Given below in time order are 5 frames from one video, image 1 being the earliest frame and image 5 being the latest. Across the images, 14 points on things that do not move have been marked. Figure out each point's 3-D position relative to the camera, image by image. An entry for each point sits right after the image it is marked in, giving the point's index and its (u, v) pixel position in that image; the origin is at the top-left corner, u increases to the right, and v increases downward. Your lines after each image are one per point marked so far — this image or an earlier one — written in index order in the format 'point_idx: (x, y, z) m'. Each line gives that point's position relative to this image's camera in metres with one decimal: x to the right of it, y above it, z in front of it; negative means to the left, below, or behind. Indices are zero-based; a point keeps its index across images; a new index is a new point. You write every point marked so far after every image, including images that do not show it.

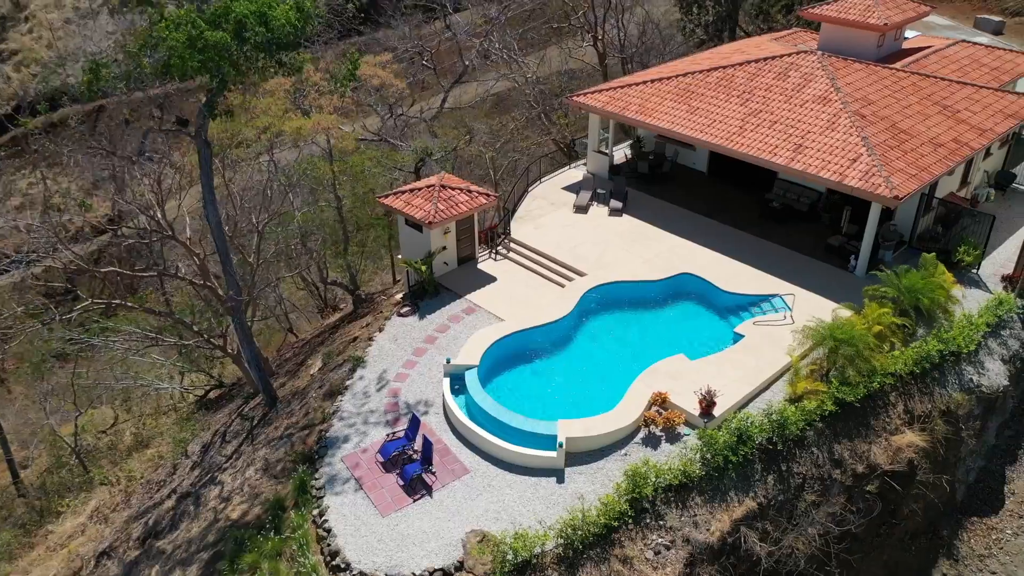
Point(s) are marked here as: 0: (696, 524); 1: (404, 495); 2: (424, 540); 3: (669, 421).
0: (+3.4, -4.3, +15.6) m
1: (-2.1, -3.9, +15.9) m
2: (-1.6, -4.4, +14.9) m
3: (+3.2, -2.7, +16.9) m
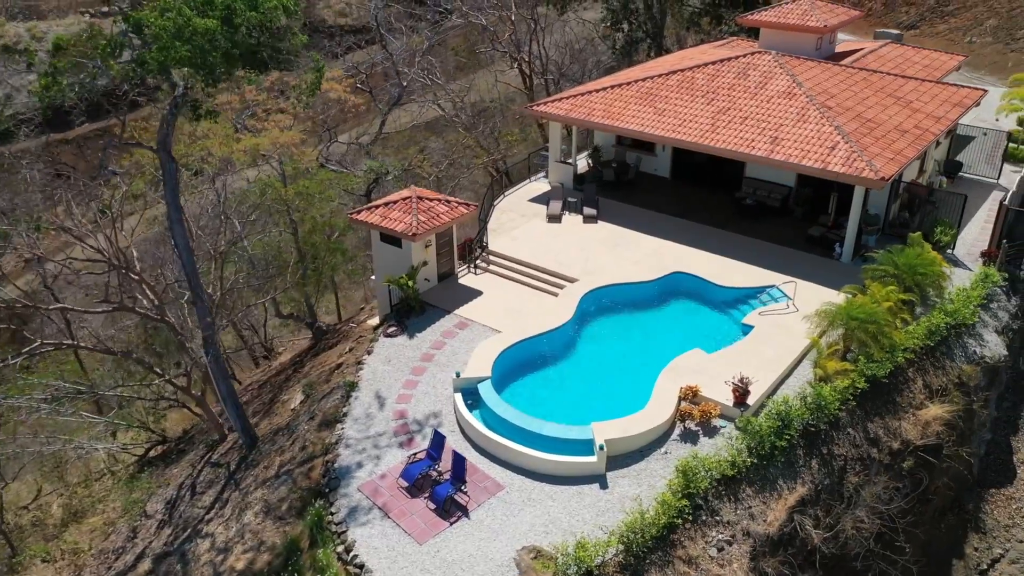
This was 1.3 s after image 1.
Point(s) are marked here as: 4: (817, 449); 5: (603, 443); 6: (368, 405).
0: (+4.2, -4.0, +14.8) m
1: (-1.3, -4.0, +14.5) m
2: (-0.6, -4.4, +13.6) m
3: (+3.7, -2.4, +16.2) m
4: (+5.8, -3.1, +16.0) m
5: (+1.7, -2.8, +15.5) m
6: (-3.1, -2.5, +18.3) m
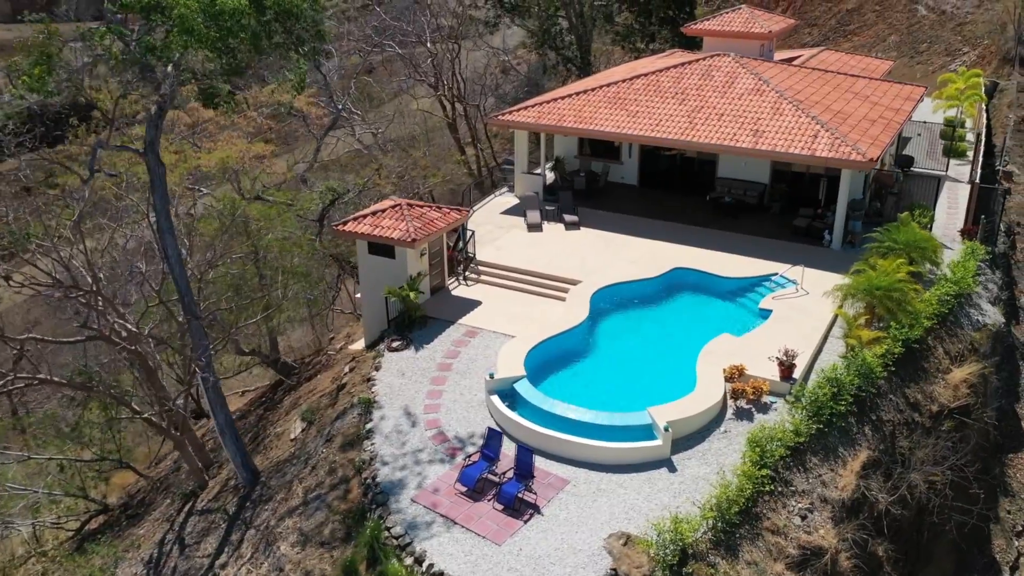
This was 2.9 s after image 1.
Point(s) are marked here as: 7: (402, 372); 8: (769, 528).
0: (+5.4, -3.4, +14.5) m
1: (0.0, -3.7, +13.6) m
2: (+0.7, -4.0, +12.8) m
3: (+4.6, -1.9, +15.9) m
4: (+6.7, -2.4, +15.9) m
5: (+2.7, -2.4, +14.9) m
6: (-2.4, -2.6, +17.2) m
7: (-2.5, -1.9, +19.2) m
8: (+4.1, -3.8, +13.4) m
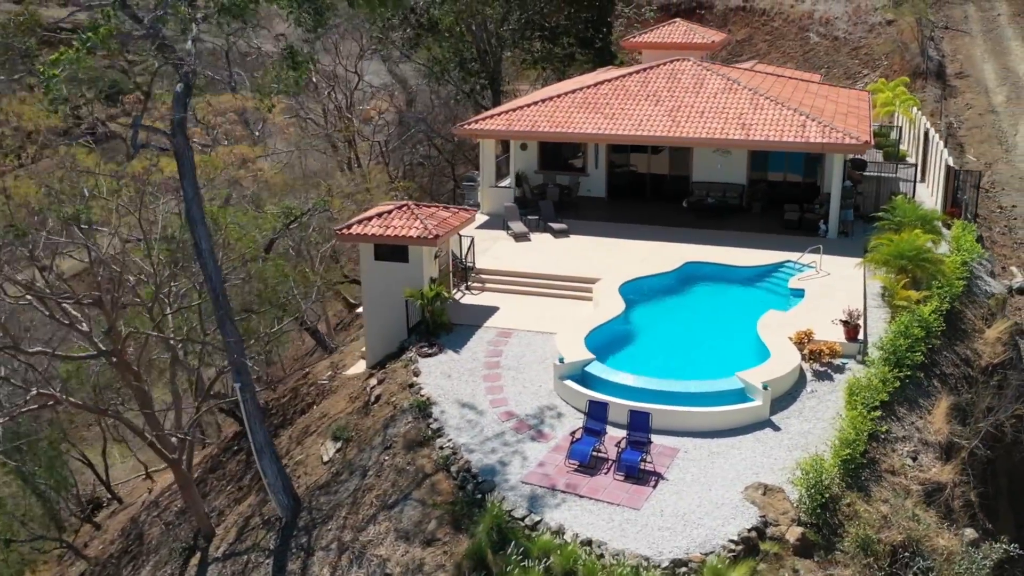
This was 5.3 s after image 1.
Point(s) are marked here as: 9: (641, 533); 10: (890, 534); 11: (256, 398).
0: (+7.1, -2.5, +14.7) m
1: (+1.9, -3.1, +13.0) m
2: (+2.8, -3.3, +12.3) m
3: (+6.0, -1.2, +16.1) m
4: (+8.2, -1.6, +16.3) m
5: (+4.3, -1.7, +14.8) m
6: (-1.0, -2.4, +16.4) m
7: (-1.4, -1.9, +18.4) m
8: (+6.0, -2.9, +13.4) m
9: (+1.7, -3.5, +11.9) m
10: (+5.5, -3.5, +12.2) m
11: (-5.5, -2.4, +17.7) m
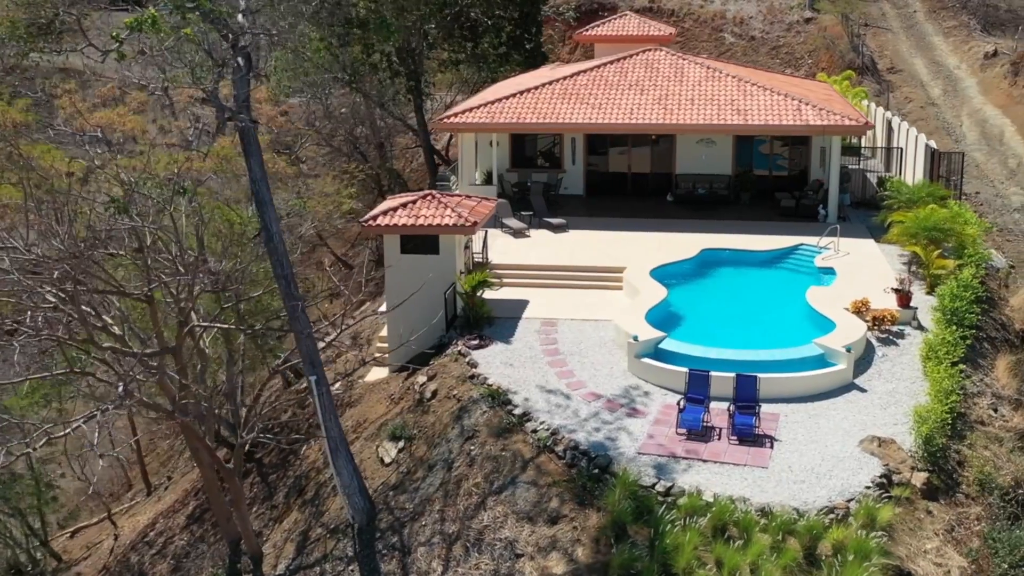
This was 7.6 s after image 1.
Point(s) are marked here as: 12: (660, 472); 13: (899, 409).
0: (+8.8, -1.8, +15.7) m
1: (+3.8, -2.6, +13.4) m
2: (+4.8, -2.7, +12.8) m
3: (+7.5, -0.6, +17.0) m
4: (+9.6, -0.9, +17.4) m
5: (+6.0, -1.2, +15.5) m
6: (+0.6, -2.1, +16.5) m
7: (-0.1, -1.6, +18.5) m
8: (+7.9, -2.2, +14.3) m
9: (+3.8, -3.0, +12.3) m
10: (+7.5, -2.9, +13.0) m
11: (-4.1, -2.3, +17.3) m
12: (+2.2, -2.9, +13.3) m
13: (+6.6, -2.0, +14.3) m
